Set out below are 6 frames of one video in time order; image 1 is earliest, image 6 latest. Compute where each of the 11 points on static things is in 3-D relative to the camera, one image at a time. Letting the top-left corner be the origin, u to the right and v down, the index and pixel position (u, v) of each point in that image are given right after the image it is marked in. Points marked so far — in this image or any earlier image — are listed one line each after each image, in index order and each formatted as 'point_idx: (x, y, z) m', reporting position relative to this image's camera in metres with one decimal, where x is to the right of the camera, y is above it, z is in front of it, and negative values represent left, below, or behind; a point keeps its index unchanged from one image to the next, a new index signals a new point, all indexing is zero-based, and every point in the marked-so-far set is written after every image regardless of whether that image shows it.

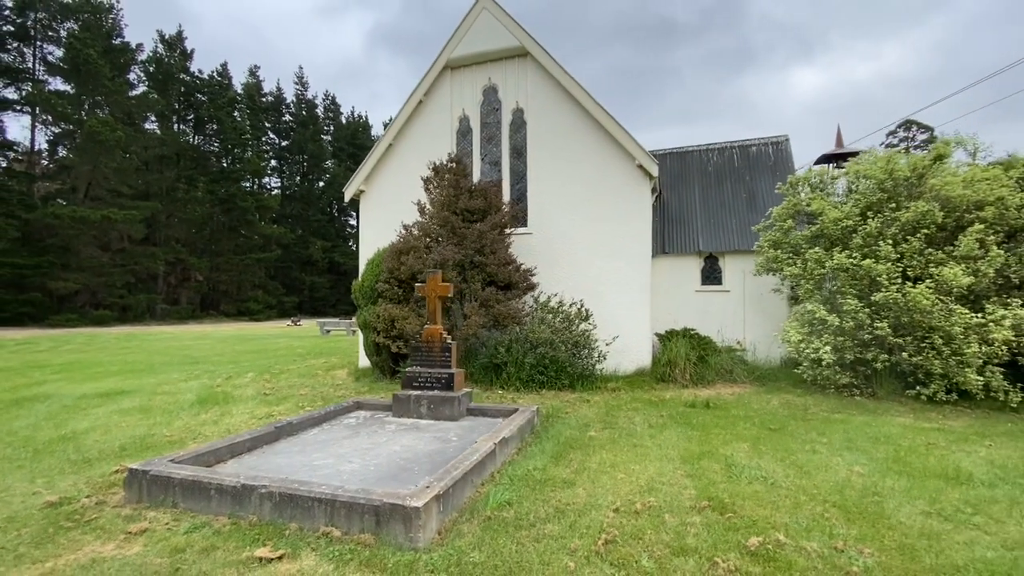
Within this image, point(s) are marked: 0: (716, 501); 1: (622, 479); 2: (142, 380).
0: (+1.9, -2.0, +4.7) m
1: (+1.2, -2.1, +5.3) m
2: (-9.6, -2.4, +12.7) m
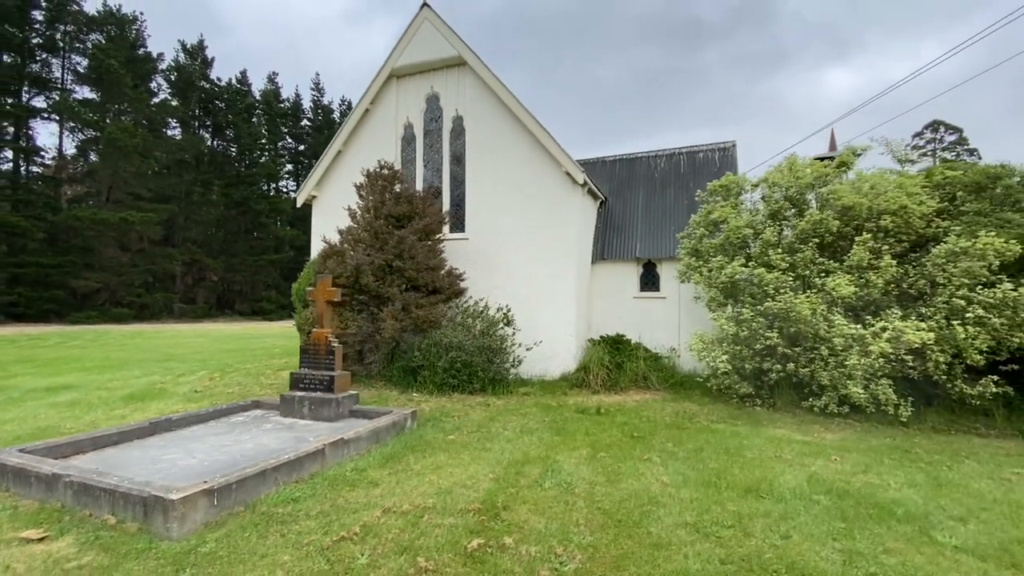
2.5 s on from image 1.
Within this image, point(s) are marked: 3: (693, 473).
0: (-0.2, -2.1, +4.8) m
1: (-0.9, -2.2, +5.4) m
2: (-11.4, -2.4, +13.4) m
3: (+2.1, -2.2, +5.7) m
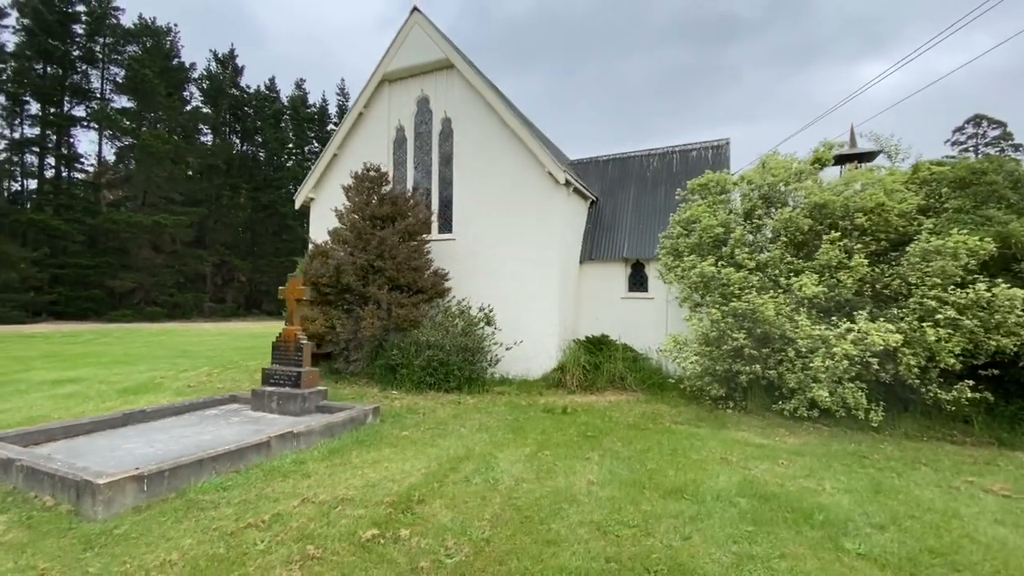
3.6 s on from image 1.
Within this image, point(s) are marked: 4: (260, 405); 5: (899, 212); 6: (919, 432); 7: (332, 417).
0: (-1.1, -2.1, +4.9) m
1: (-1.7, -2.1, +5.6) m
2: (-11.7, -2.4, +14.1) m
3: (+1.3, -2.2, +5.6) m
4: (-4.3, -2.0, +8.3) m
5: (+6.3, +1.2, +8.0) m
6: (+6.2, -2.2, +7.4) m
7: (-2.8, -2.0, +7.4) m
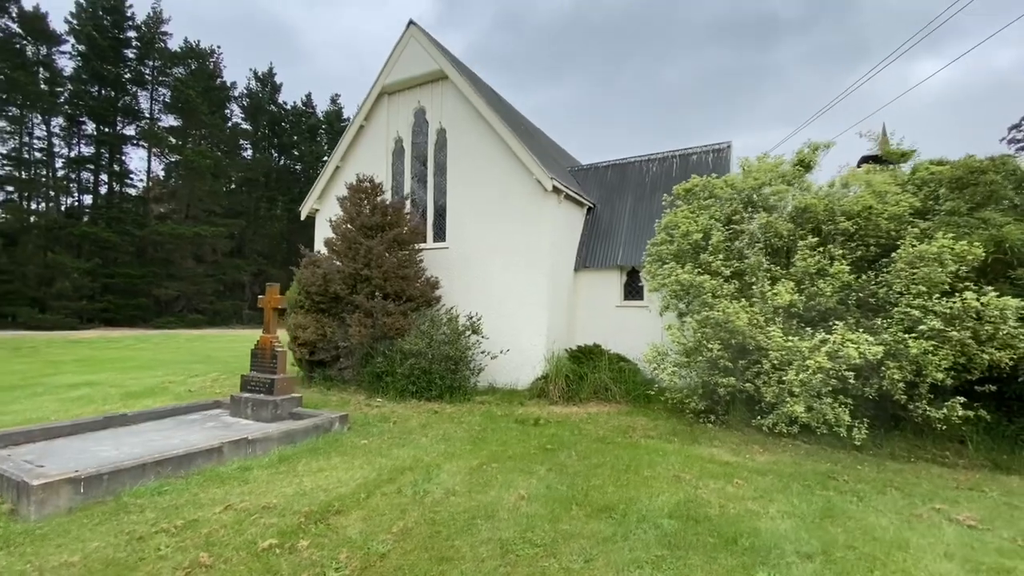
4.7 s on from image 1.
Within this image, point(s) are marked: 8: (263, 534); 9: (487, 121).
0: (-1.9, -2.2, +4.9) m
1: (-2.5, -2.3, +5.6) m
2: (-11.8, -2.6, +14.8) m
3: (+0.6, -2.3, +5.5) m
4: (-4.9, -2.2, +8.6) m
5: (+5.7, +1.1, +7.5) m
6: (+5.6, -2.3, +6.9) m
7: (-3.4, -2.1, +7.6) m
8: (-2.2, -2.2, +4.3) m
9: (-0.6, +4.3, +12.5) m
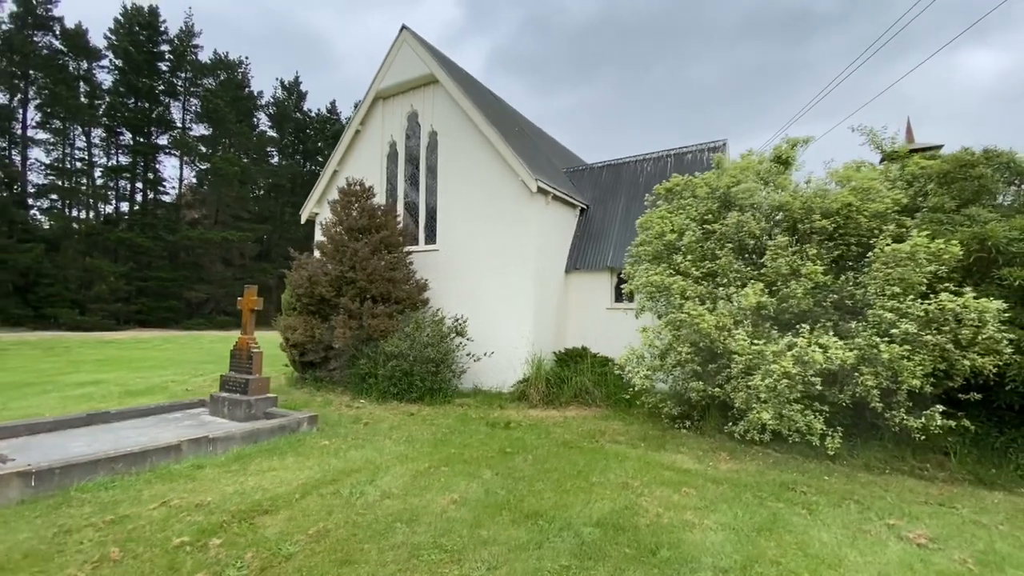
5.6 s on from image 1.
0: (-2.6, -2.2, +4.9) m
1: (-3.2, -2.3, +5.7) m
2: (-11.9, -2.7, +15.4) m
3: (-0.1, -2.3, +5.4) m
4: (-5.4, -2.2, +8.8) m
5: (+5.1, +1.1, +7.1) m
6: (+5.0, -2.3, +6.5) m
7: (-4.0, -2.1, +7.7) m
8: (-2.9, -2.2, +4.4) m
9: (-0.9, +4.2, +12.5) m
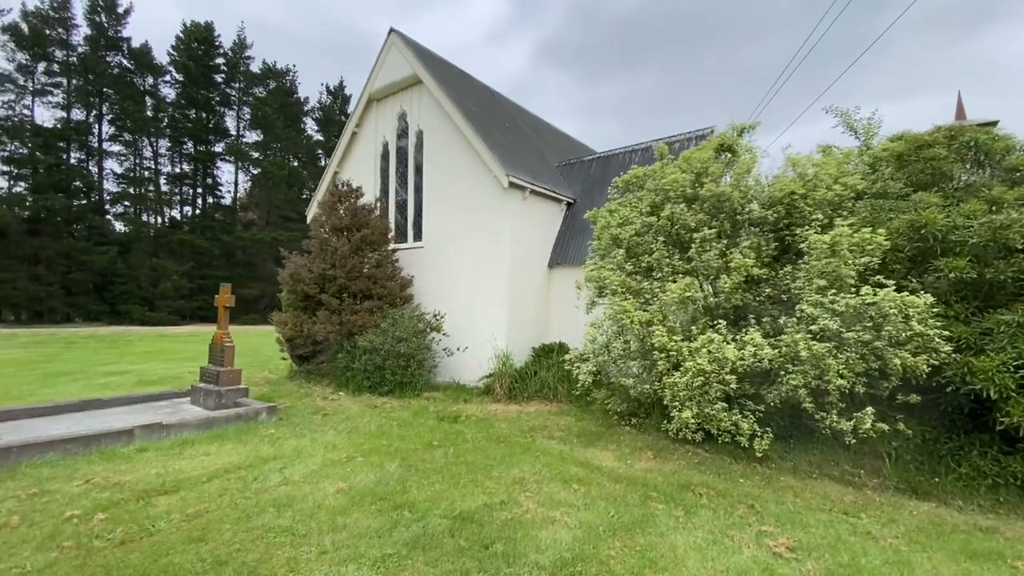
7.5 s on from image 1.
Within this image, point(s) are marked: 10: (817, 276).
0: (-3.9, -2.2, +5.4) m
1: (-4.4, -2.3, +6.2) m
2: (-12.0, -2.7, +16.8) m
3: (-1.4, -2.2, +5.5) m
4: (-6.2, -2.2, +9.5) m
5: (+4.0, +1.2, +6.7) m
6: (+3.8, -2.3, +6.1) m
7: (-4.9, -2.1, +8.3) m
8: (-4.3, -2.2, +4.9) m
9: (-1.5, +4.3, +12.7) m
10: (+3.8, +0.1, +6.0) m
